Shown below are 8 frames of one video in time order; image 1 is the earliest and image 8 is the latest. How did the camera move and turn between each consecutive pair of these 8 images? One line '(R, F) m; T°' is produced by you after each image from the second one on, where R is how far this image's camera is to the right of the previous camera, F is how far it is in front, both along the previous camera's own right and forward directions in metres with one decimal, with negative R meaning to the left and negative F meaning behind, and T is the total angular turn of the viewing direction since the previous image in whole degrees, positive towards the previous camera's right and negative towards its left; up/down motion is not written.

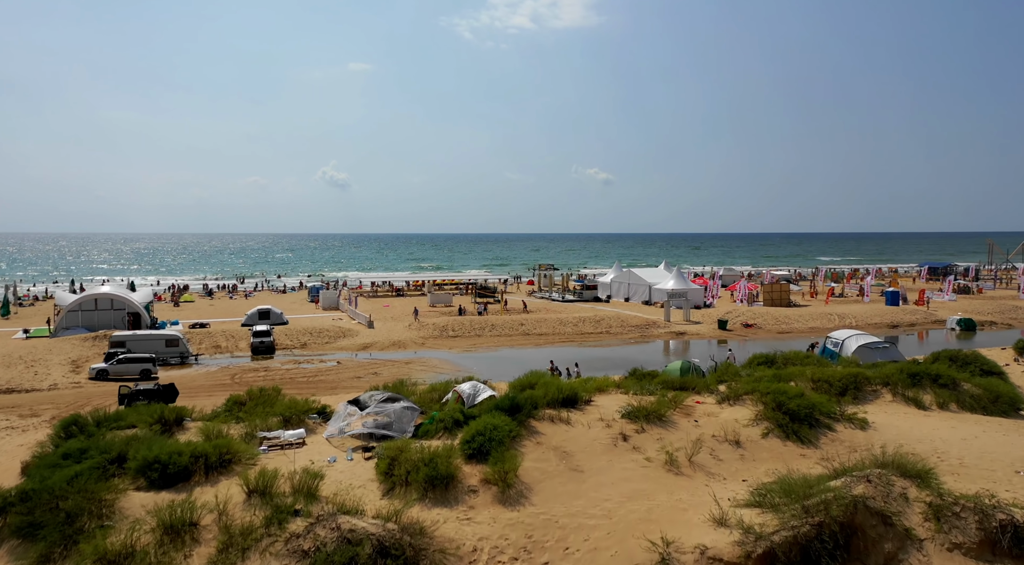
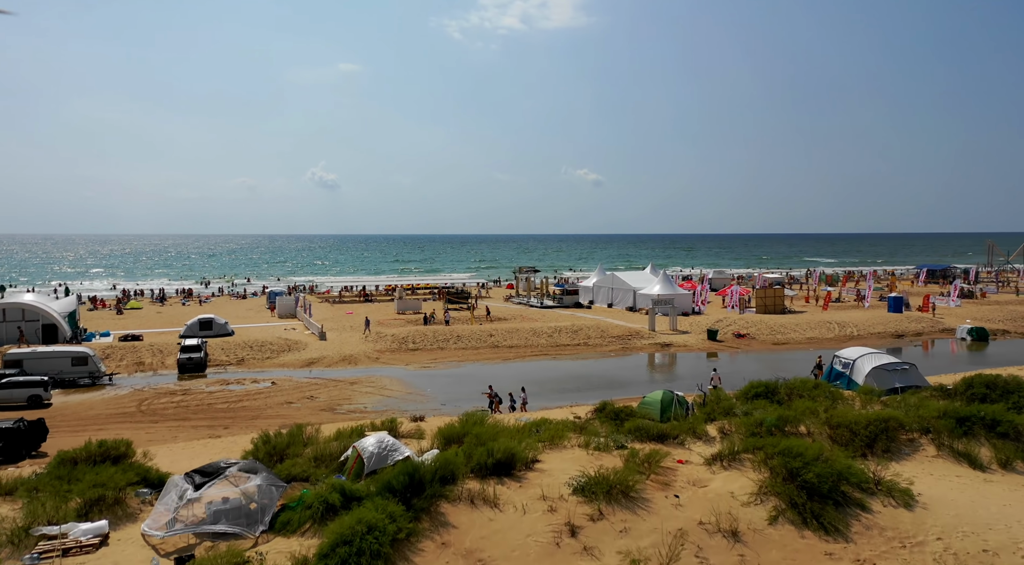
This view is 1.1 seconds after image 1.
(+0.9, +3.4) m; +1°
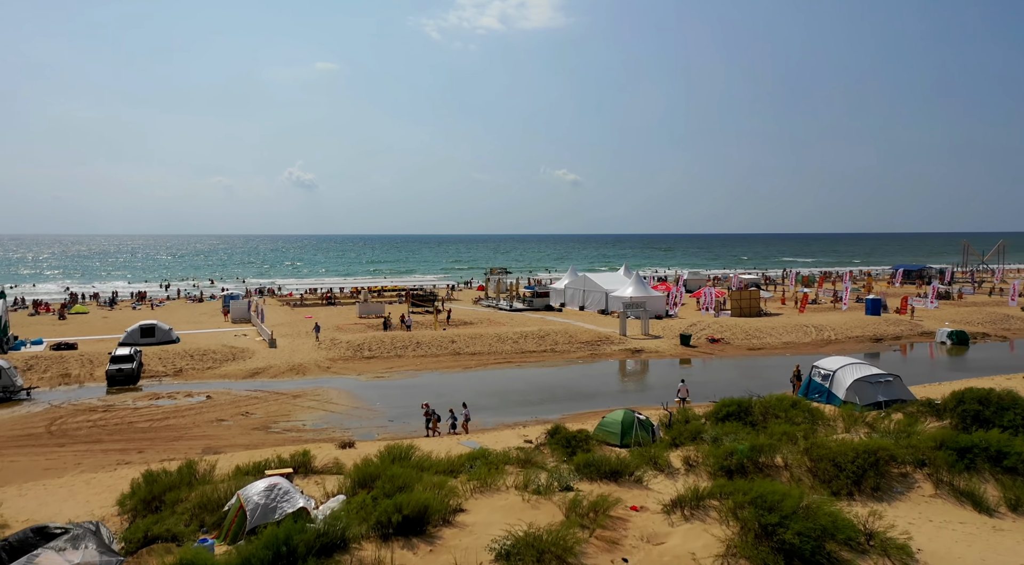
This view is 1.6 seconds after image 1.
(+0.7, +1.7) m; +2°
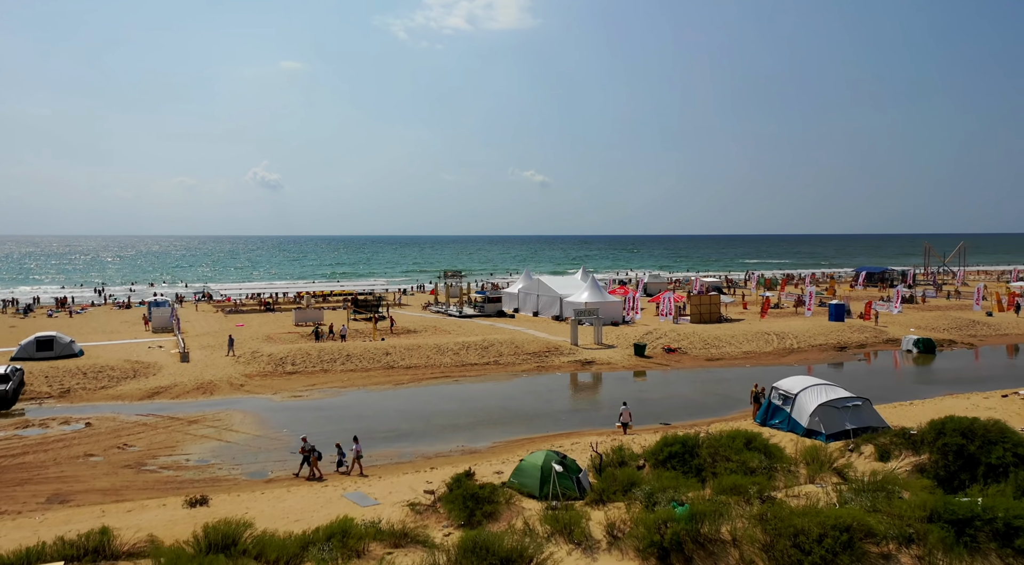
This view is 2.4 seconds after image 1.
(+1.1, +2.4) m; +2°
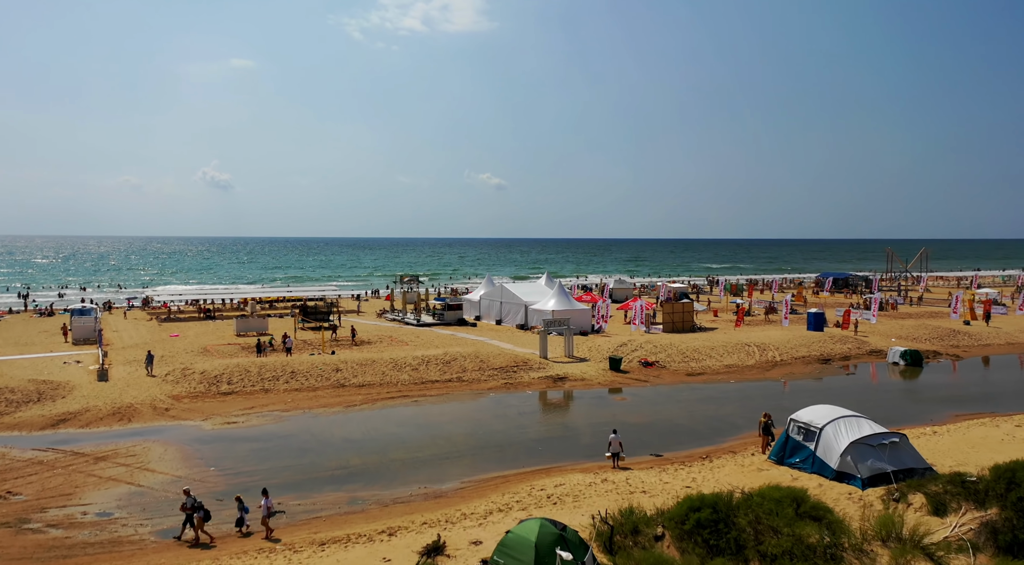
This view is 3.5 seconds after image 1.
(-0.3, +2.6) m; +3°
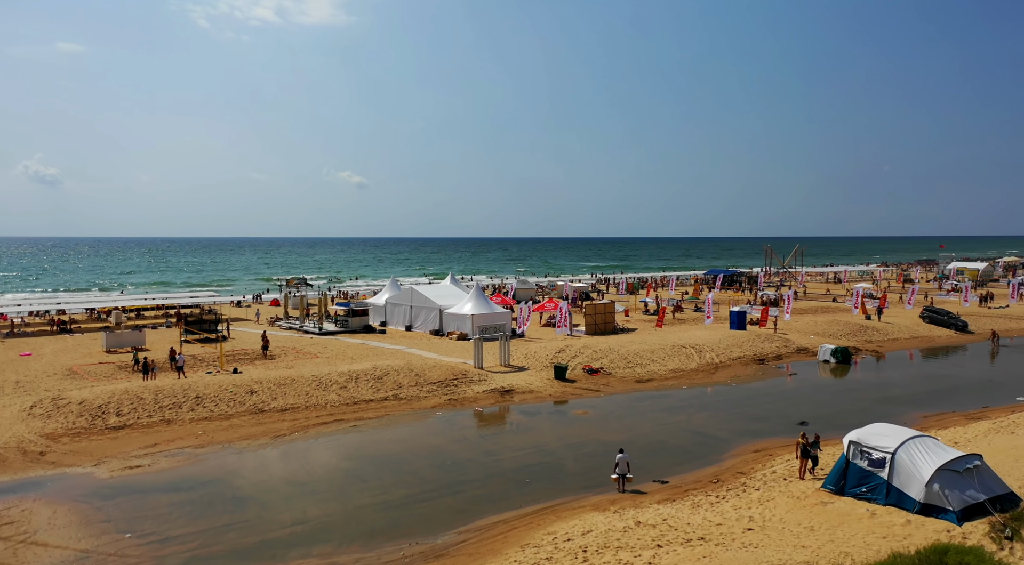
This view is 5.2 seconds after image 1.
(-2.4, +2.8) m; +10°
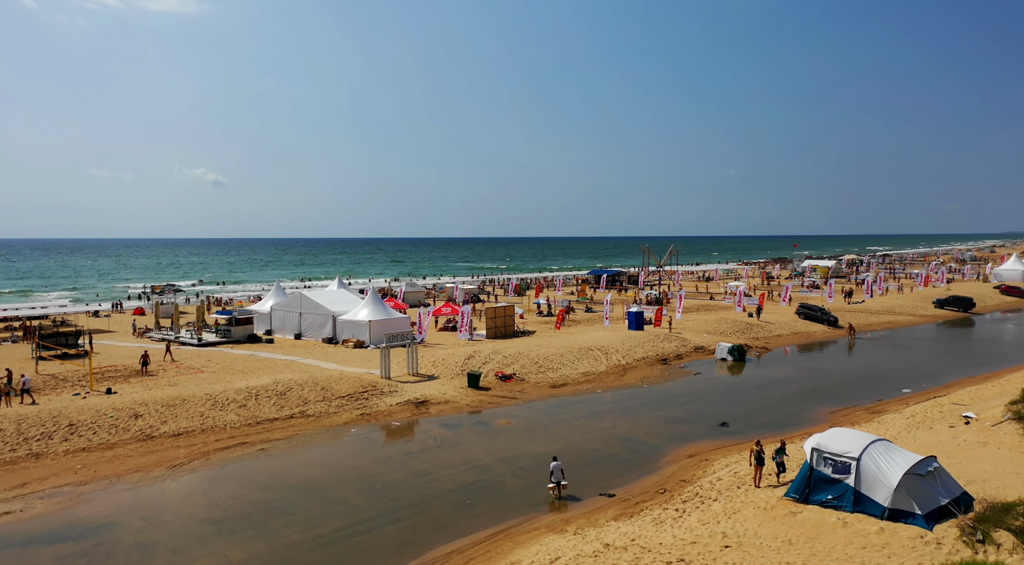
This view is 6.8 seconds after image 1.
(-1.3, +1.1) m; +10°
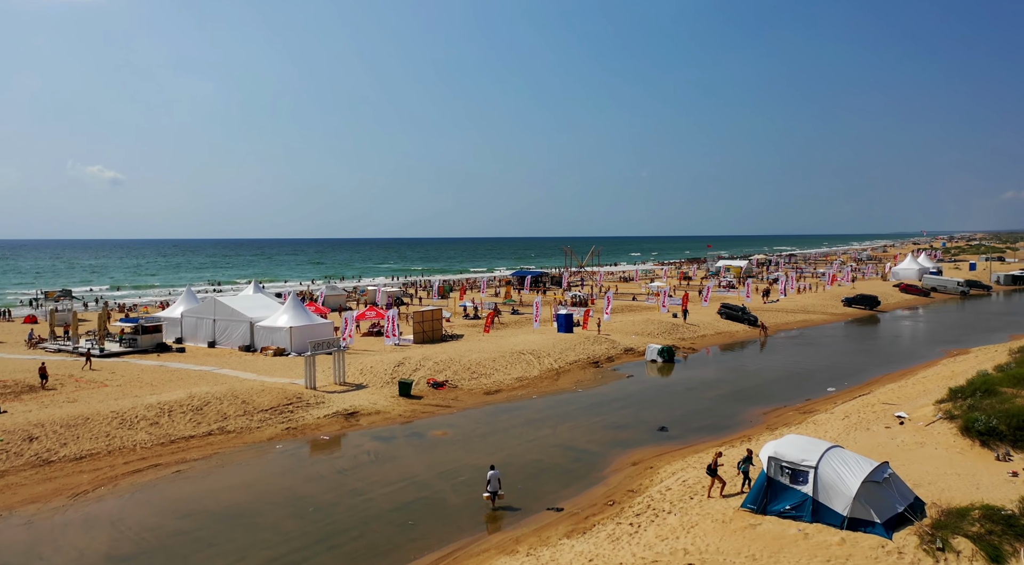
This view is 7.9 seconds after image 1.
(-0.5, +0.8) m; +6°
